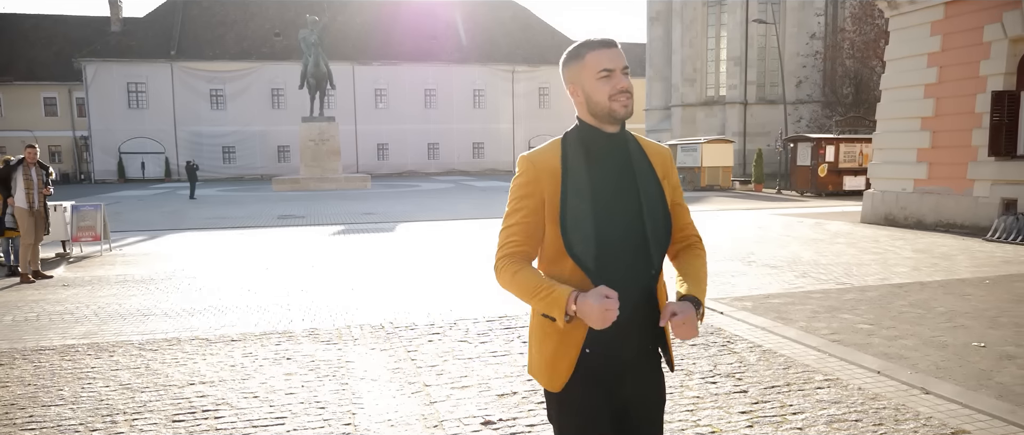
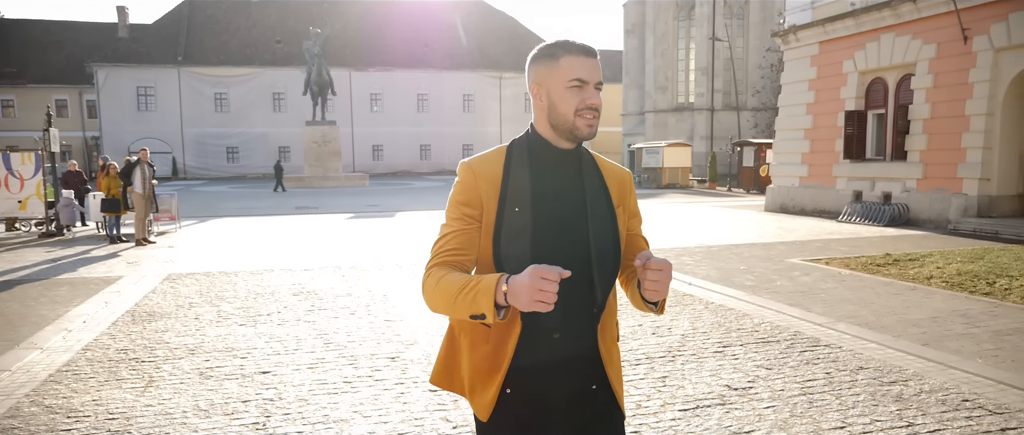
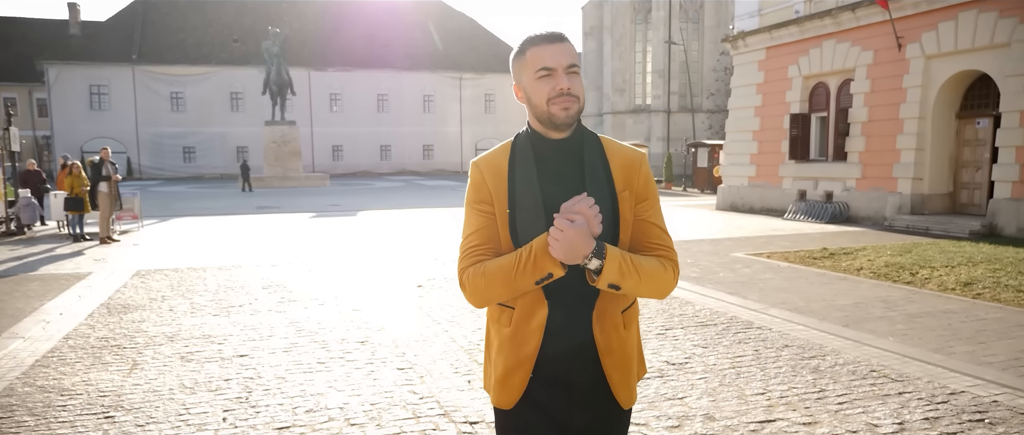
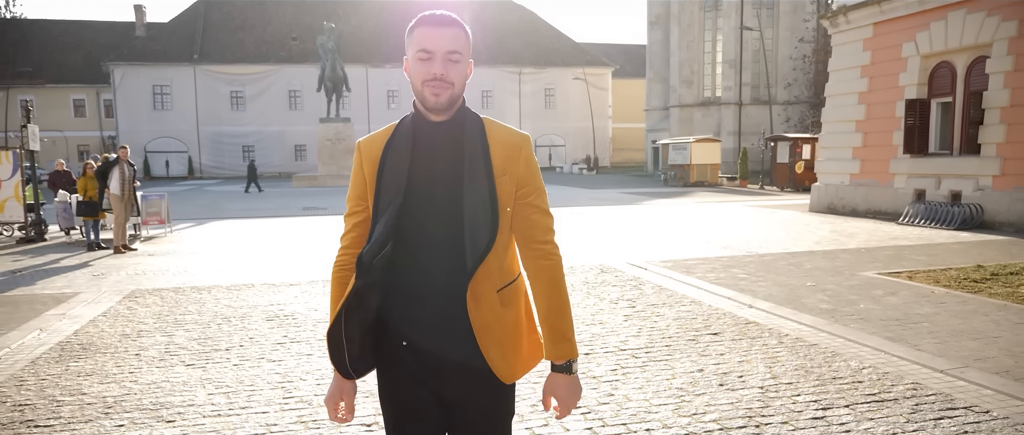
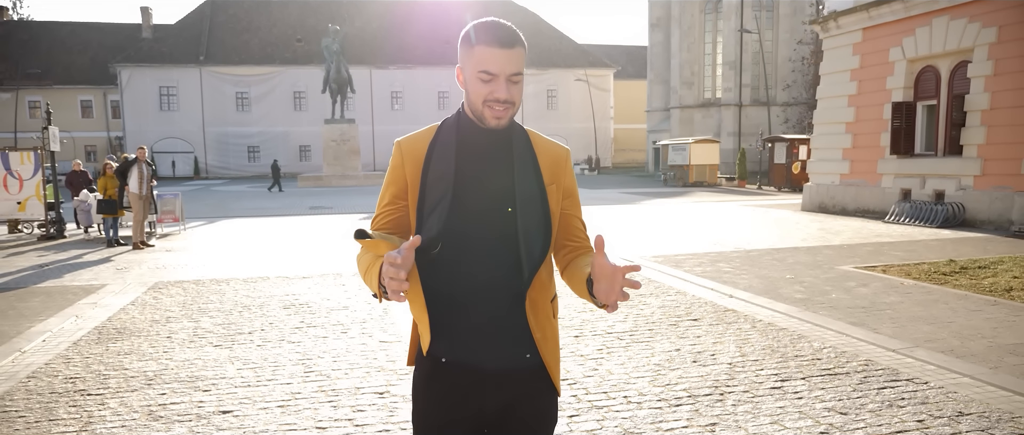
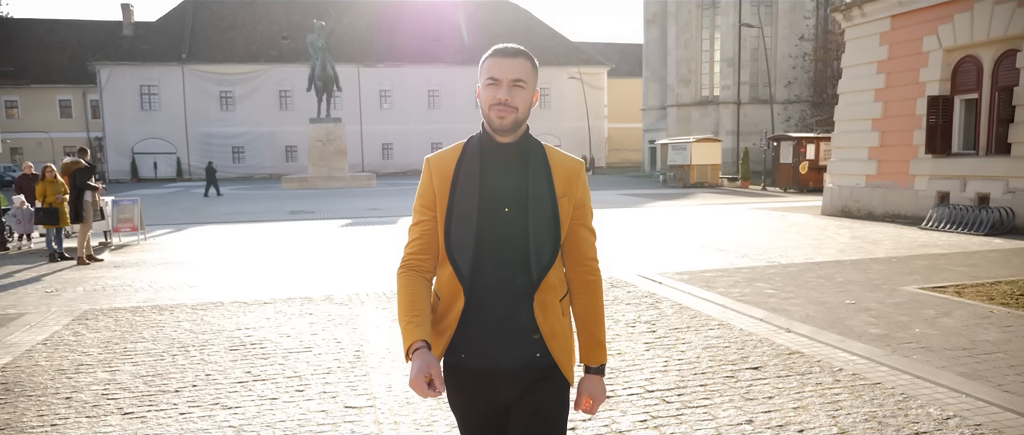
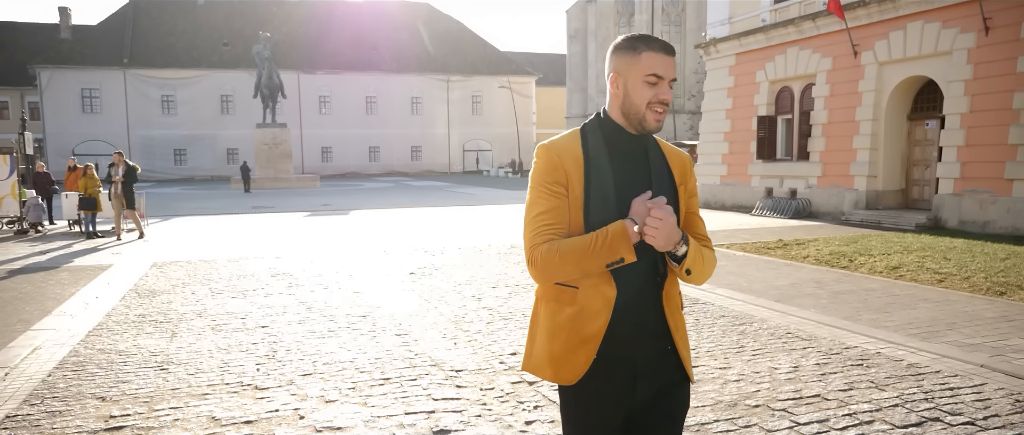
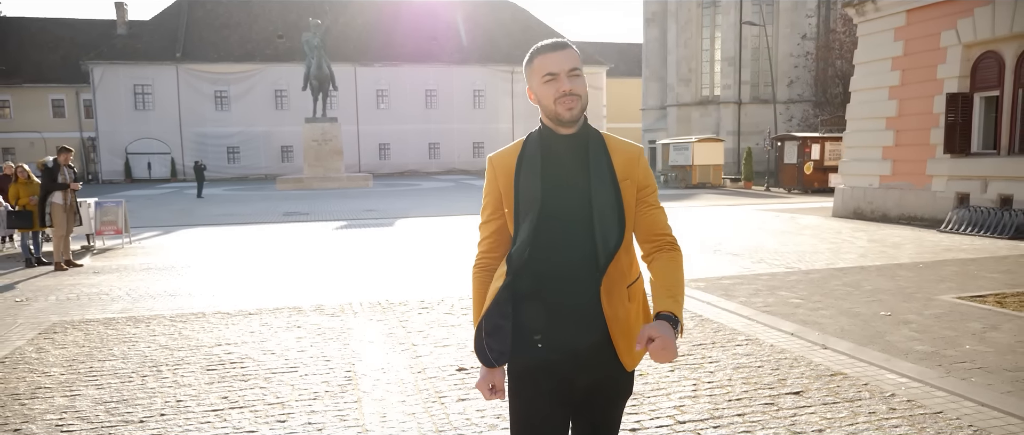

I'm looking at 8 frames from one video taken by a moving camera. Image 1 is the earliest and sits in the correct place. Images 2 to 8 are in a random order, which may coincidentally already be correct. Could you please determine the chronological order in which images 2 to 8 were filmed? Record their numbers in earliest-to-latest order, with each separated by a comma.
8, 6, 4, 5, 2, 3, 7
